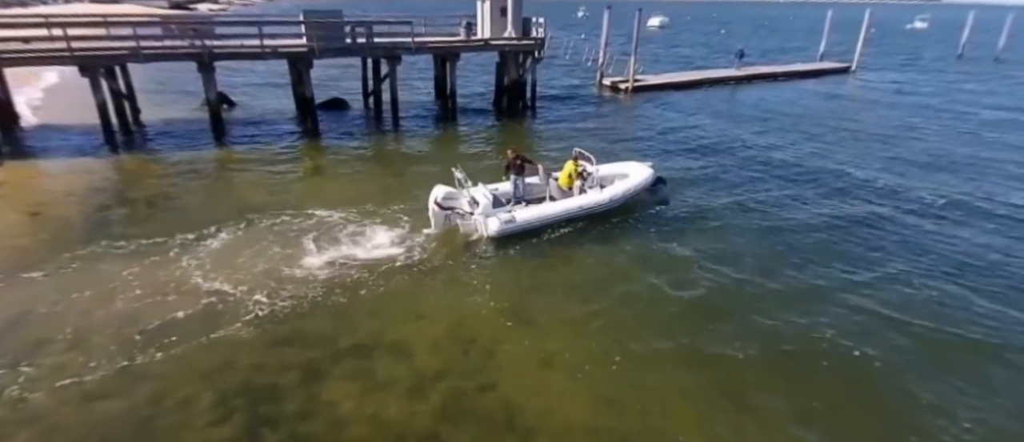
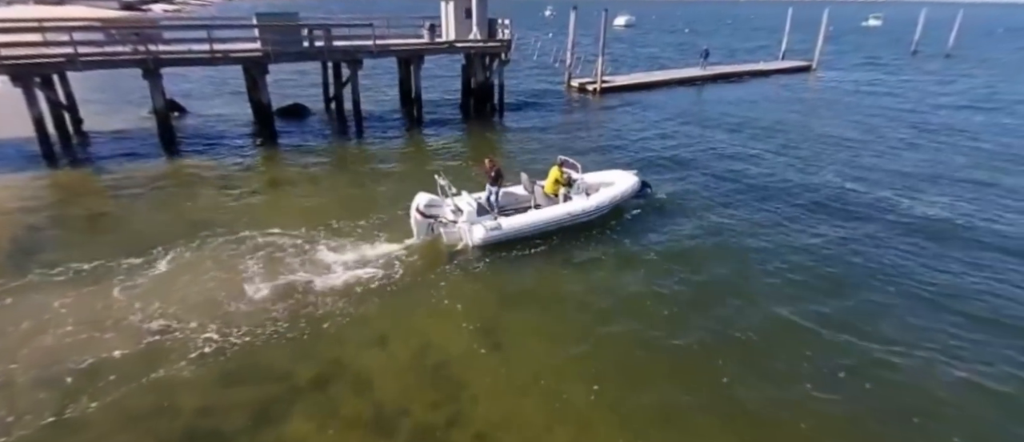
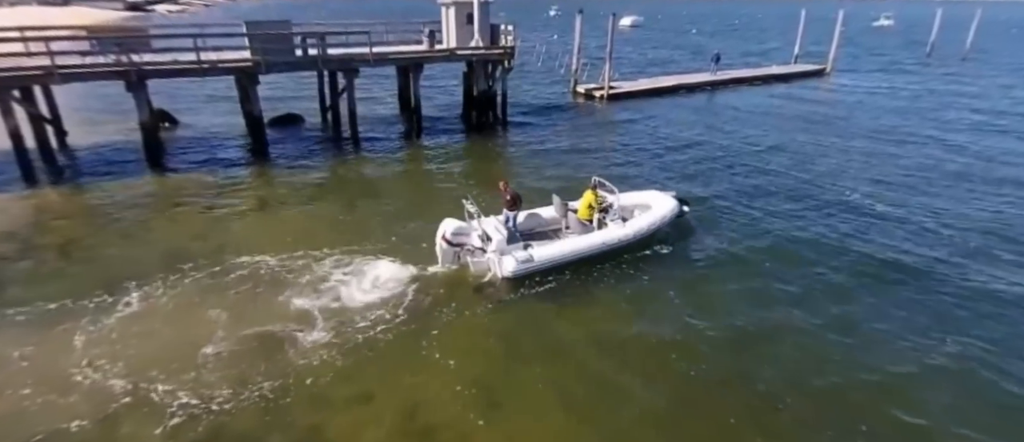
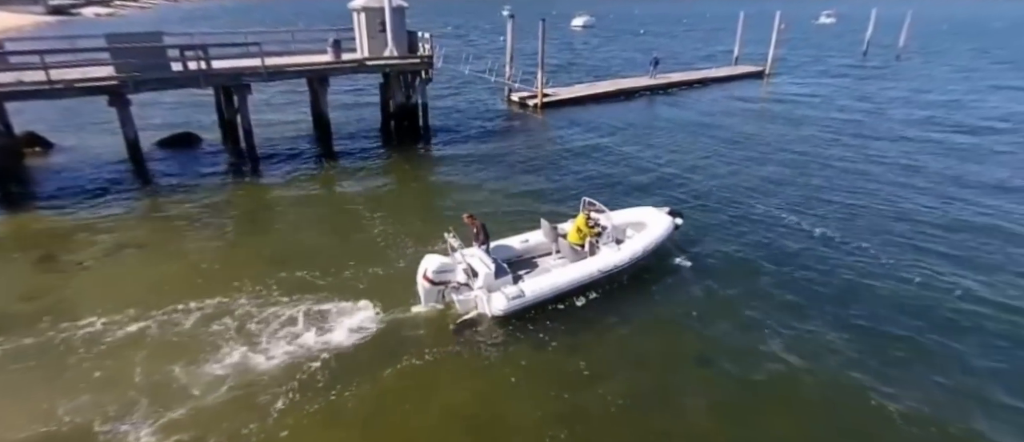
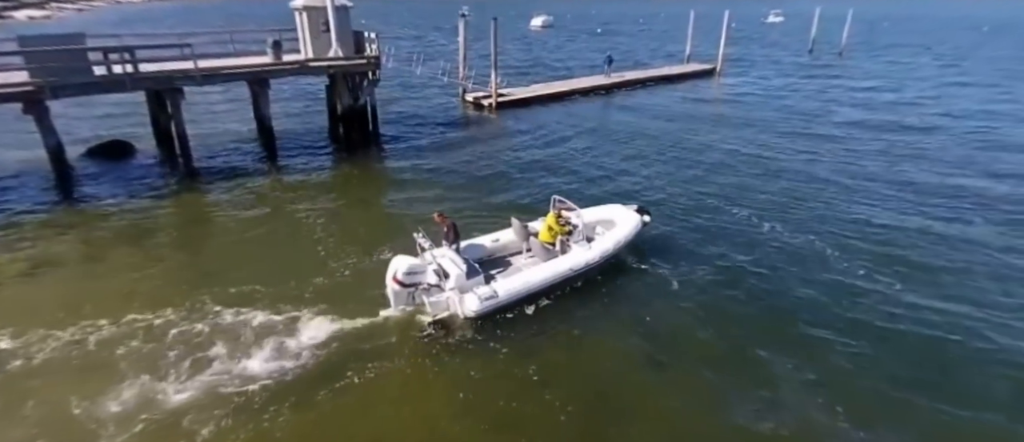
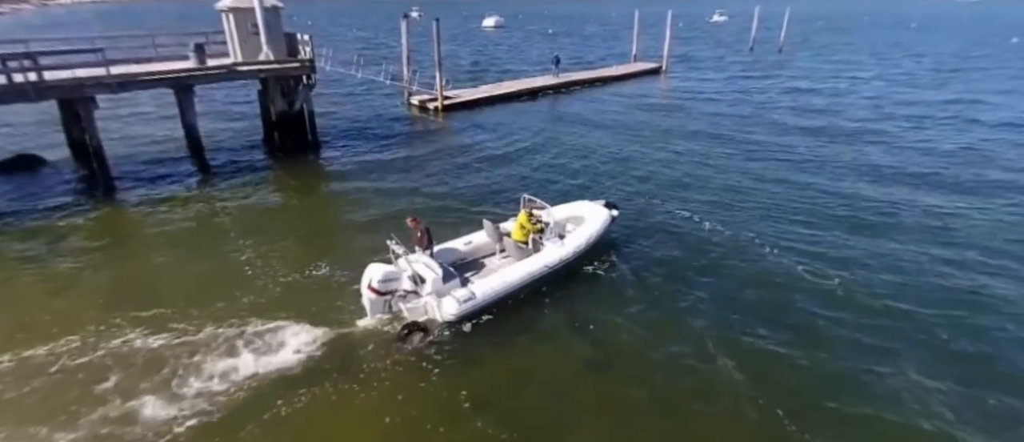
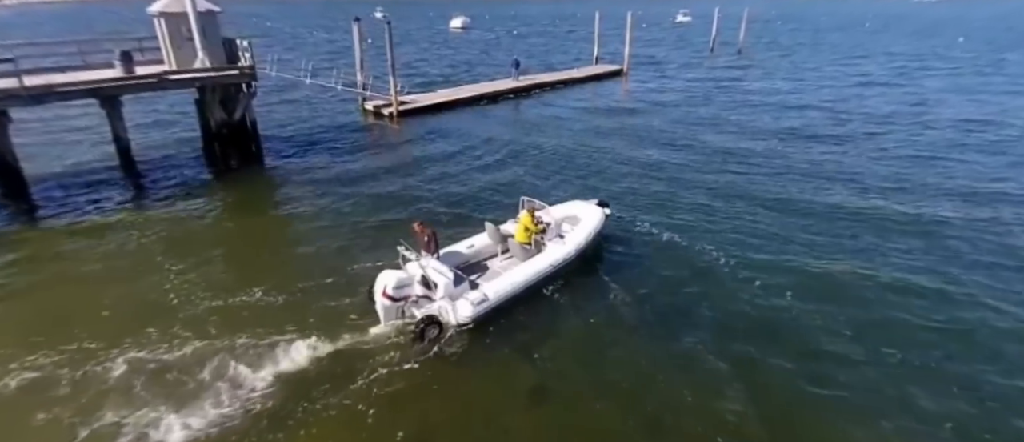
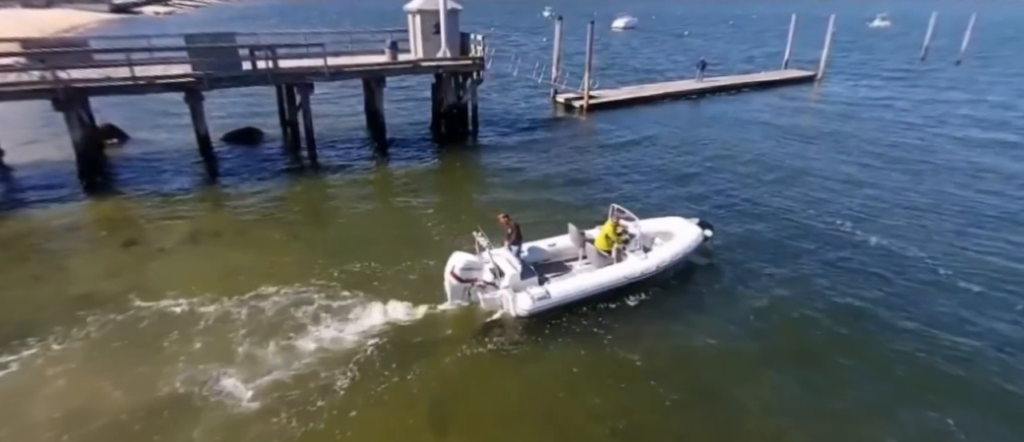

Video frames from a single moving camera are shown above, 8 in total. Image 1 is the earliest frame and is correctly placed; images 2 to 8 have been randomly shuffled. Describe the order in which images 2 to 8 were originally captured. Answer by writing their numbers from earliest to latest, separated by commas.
2, 3, 8, 4, 5, 6, 7
